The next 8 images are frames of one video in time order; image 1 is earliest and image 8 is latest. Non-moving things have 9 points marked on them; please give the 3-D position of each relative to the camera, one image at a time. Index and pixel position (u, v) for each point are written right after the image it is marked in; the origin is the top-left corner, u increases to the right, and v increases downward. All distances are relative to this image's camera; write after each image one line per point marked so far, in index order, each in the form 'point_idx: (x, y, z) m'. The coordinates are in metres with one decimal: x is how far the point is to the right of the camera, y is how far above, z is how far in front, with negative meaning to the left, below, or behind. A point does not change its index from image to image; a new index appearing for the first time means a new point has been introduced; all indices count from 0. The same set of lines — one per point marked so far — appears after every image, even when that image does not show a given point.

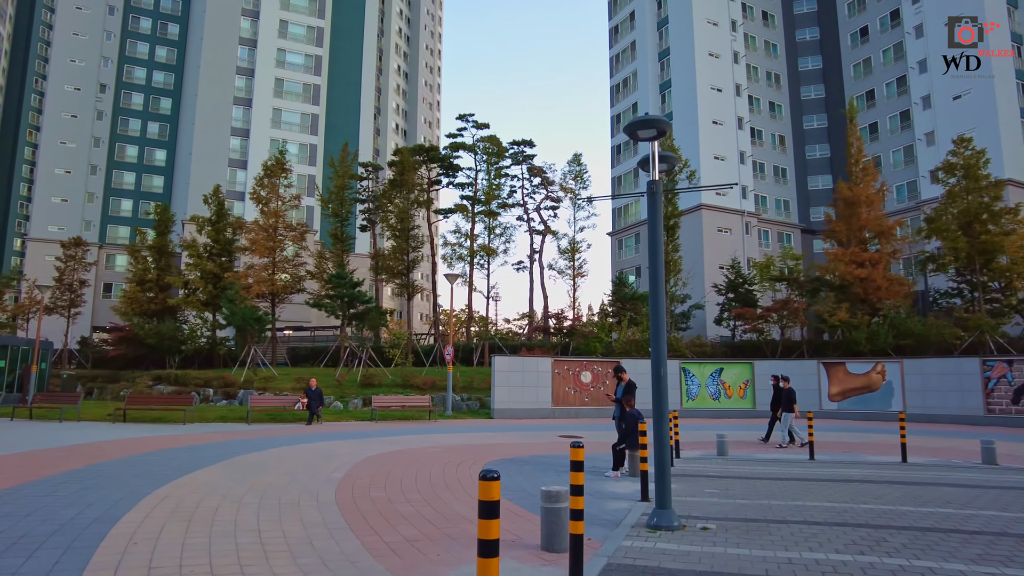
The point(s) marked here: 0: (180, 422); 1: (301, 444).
0: (-10.3, -4.2, +19.5) m
1: (-5.0, -3.7, +15.0) m
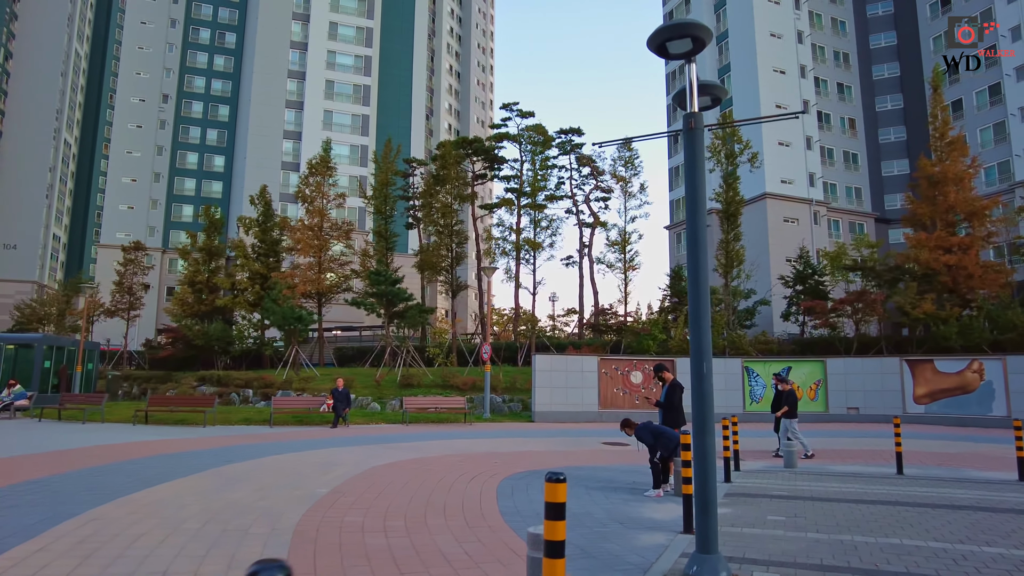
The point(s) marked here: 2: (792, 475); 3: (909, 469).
0: (-9.2, -4.0, +18.6) m
1: (-4.4, -3.5, +13.7) m
2: (+5.3, -3.6, +12.1) m
3: (+7.9, -3.6, +12.7) m
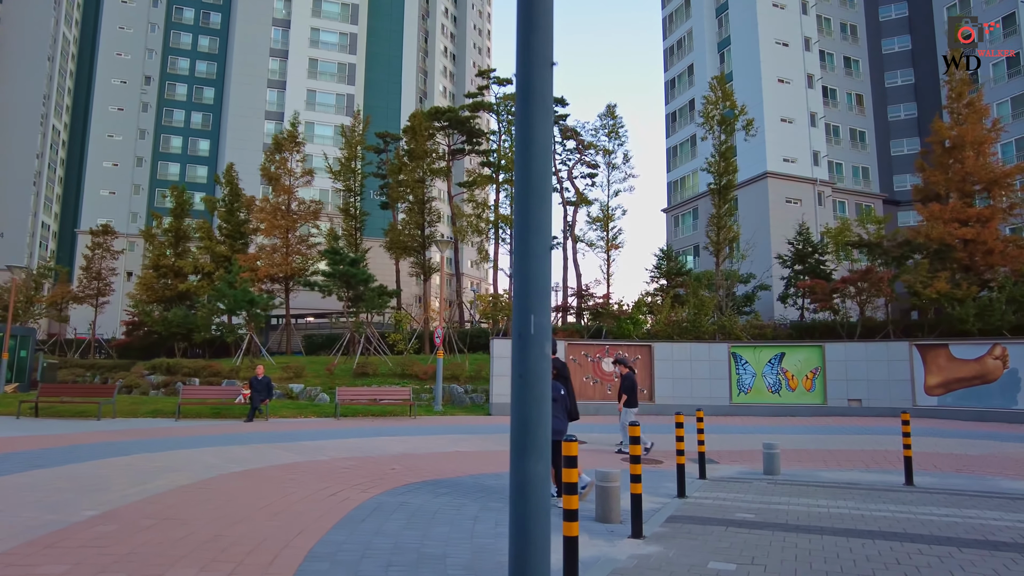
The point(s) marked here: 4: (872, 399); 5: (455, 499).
0: (-10.6, -3.3, +16.1) m
1: (-5.9, -2.9, +11.1) m
2: (+3.8, -3.0, +9.4) m
3: (+6.4, -3.0, +10.0) m
4: (+10.8, -3.3, +18.9) m
5: (-0.7, -2.6, +7.8) m
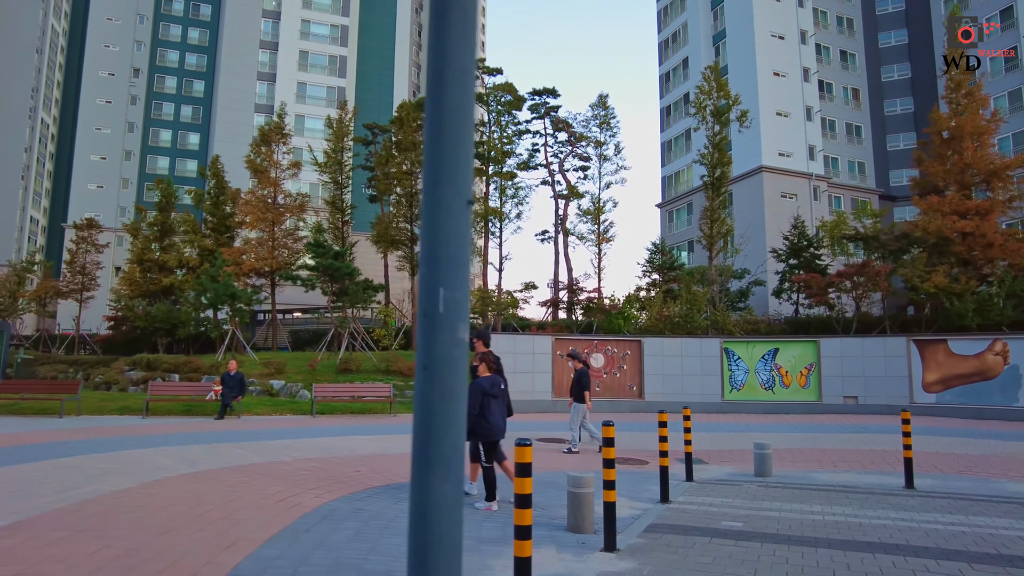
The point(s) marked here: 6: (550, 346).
0: (-11.0, -3.1, +15.4) m
1: (-6.3, -2.7, +10.4) m
2: (+3.4, -2.8, +8.8) m
3: (+6.0, -2.8, +9.4) m
4: (+10.3, -3.1, +18.3) m
5: (-1.1, -2.5, +7.2) m
6: (+1.1, -1.8, +19.1) m
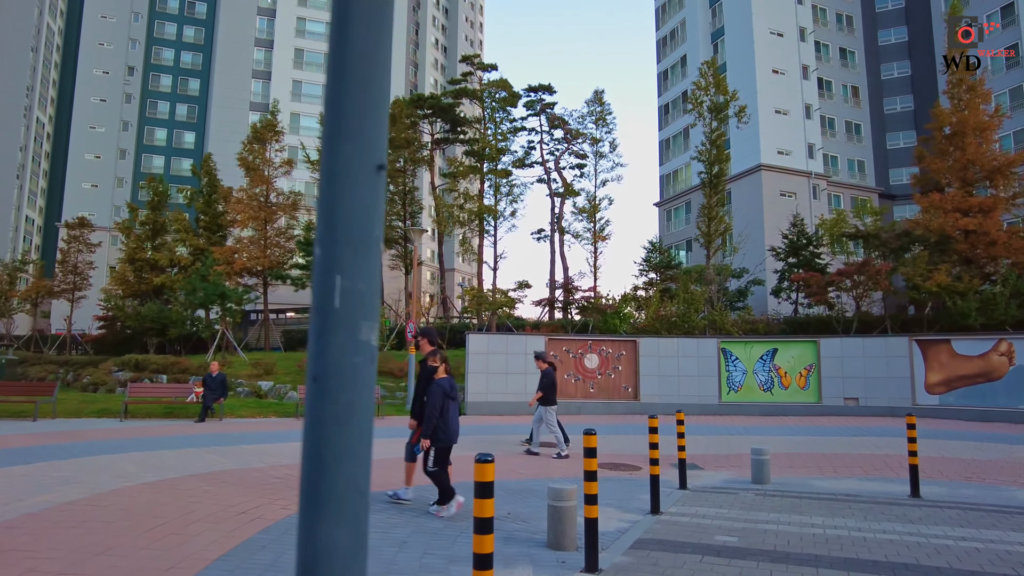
0: (-11.3, -3.1, +14.9) m
1: (-6.5, -2.7, +9.9) m
2: (+3.2, -2.8, +8.3) m
3: (+5.8, -2.8, +8.9) m
4: (+10.1, -3.1, +17.9) m
5: (-1.3, -2.4, +6.7) m
6: (+0.9, -1.7, +18.6) m
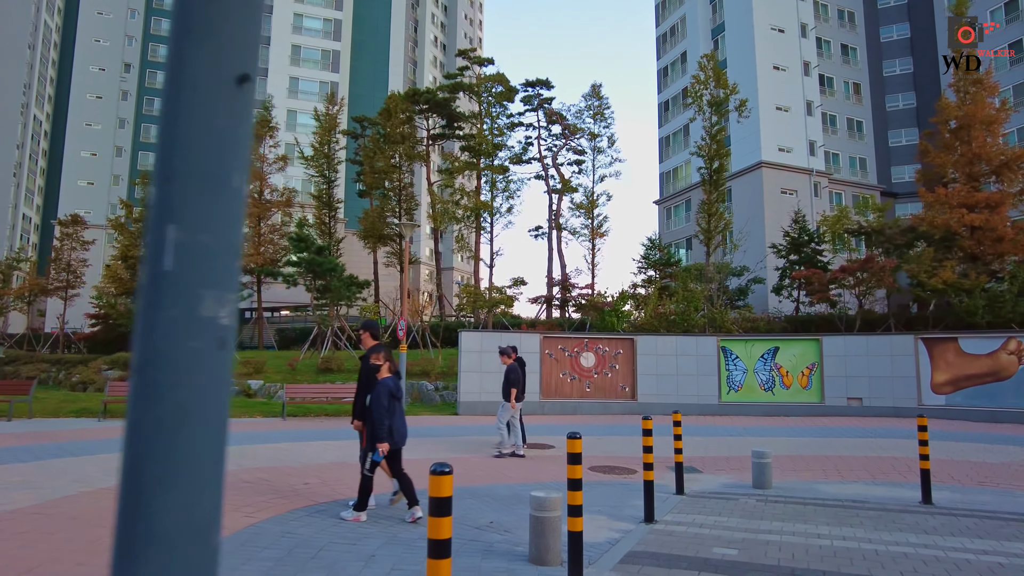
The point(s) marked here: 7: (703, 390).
0: (-11.4, -3.0, +14.4) m
1: (-6.7, -2.6, +9.4) m
2: (+3.0, -2.7, +7.8) m
3: (+5.6, -2.7, +8.4) m
4: (+9.9, -3.0, +17.3) m
5: (-1.5, -2.3, +6.2) m
6: (+0.7, -1.6, +18.1) m
7: (+5.5, -2.9, +18.1) m
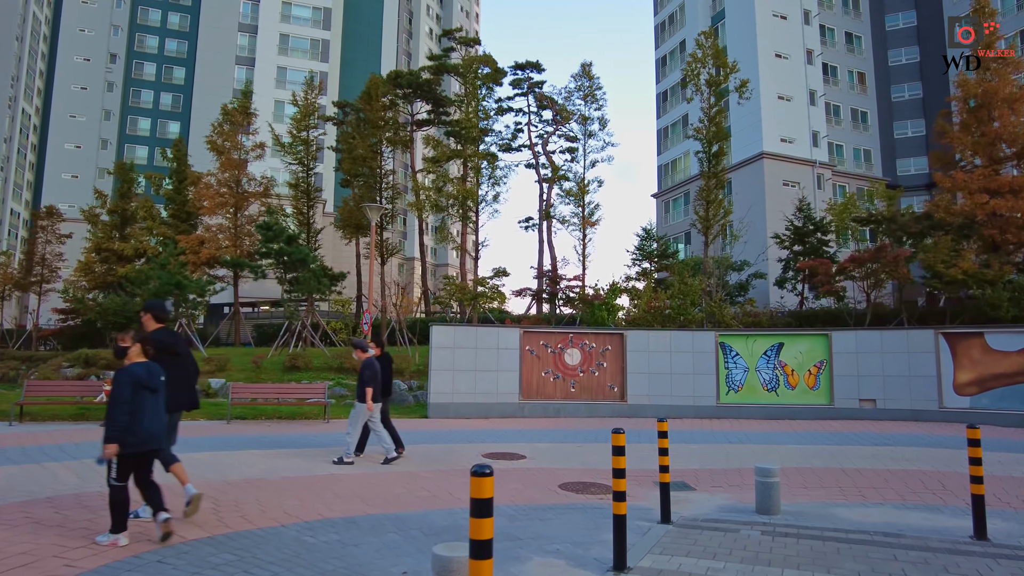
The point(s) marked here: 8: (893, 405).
0: (-12.0, -2.7, +12.7) m
1: (-7.3, -2.3, +7.7) m
2: (+2.4, -2.4, +6.1) m
3: (+5.0, -2.5, +6.7) m
4: (+9.3, -2.7, +15.6) m
5: (-2.1, -2.1, +4.5) m
6: (+0.1, -1.3, +16.4) m
7: (+4.9, -2.6, +16.4) m
8: (+9.4, -2.9, +15.6) m
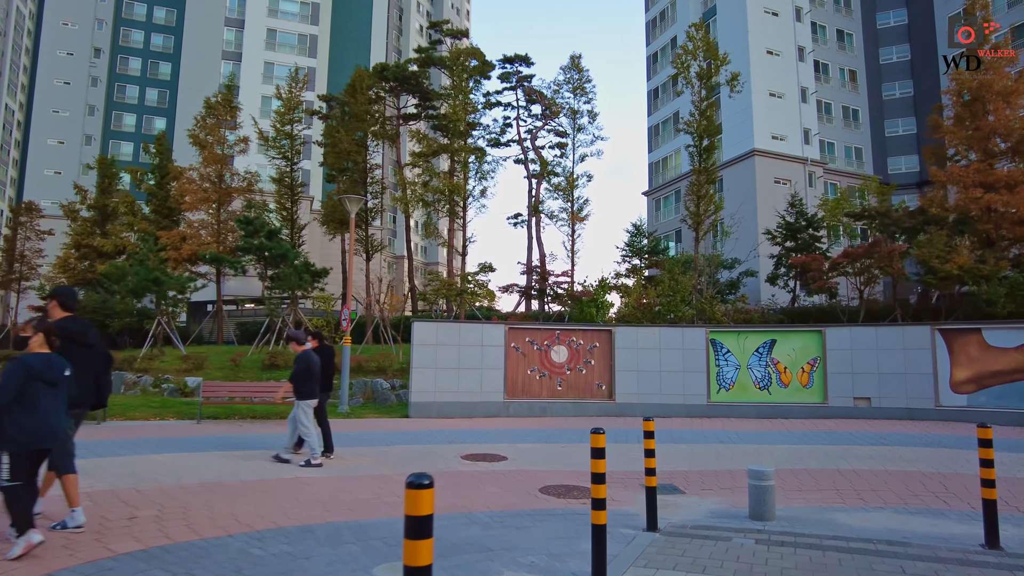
0: (-12.4, -2.5, +12.0) m
1: (-7.6, -2.2, +7.1) m
2: (+2.2, -2.3, +5.6) m
3: (+4.8, -2.4, +6.2) m
4: (+8.9, -2.6, +15.2) m
5: (-2.3, -2.0, +3.9) m
6: (-0.3, -1.2, +15.8) m
7: (+4.5, -2.5, +15.9) m
8: (+9.0, -2.7, +15.2) m
